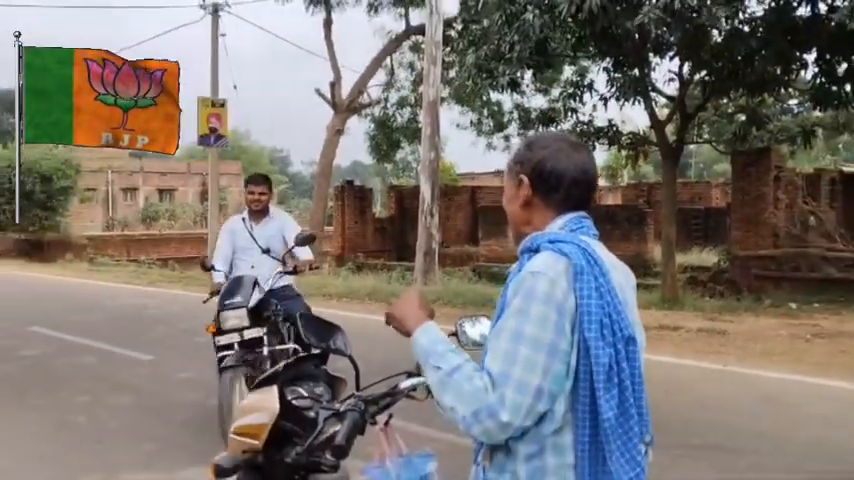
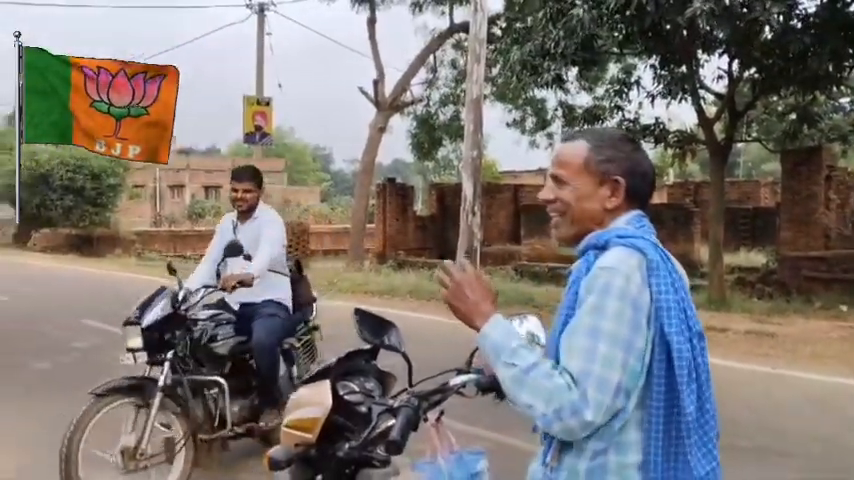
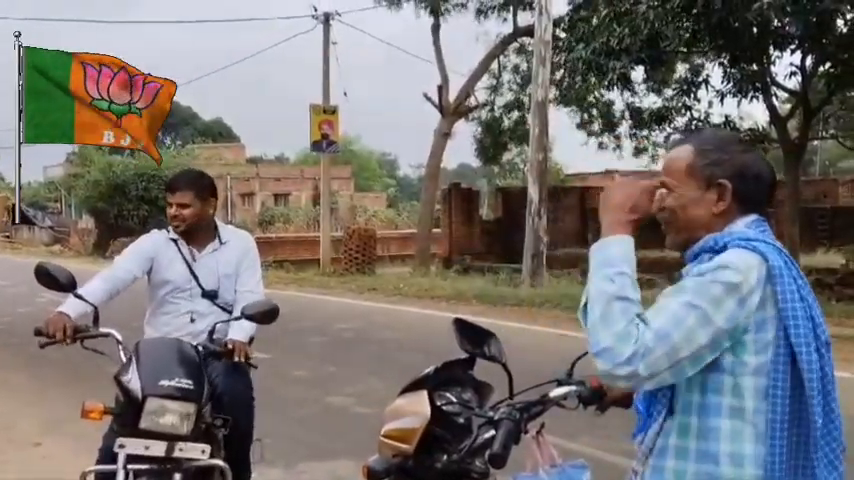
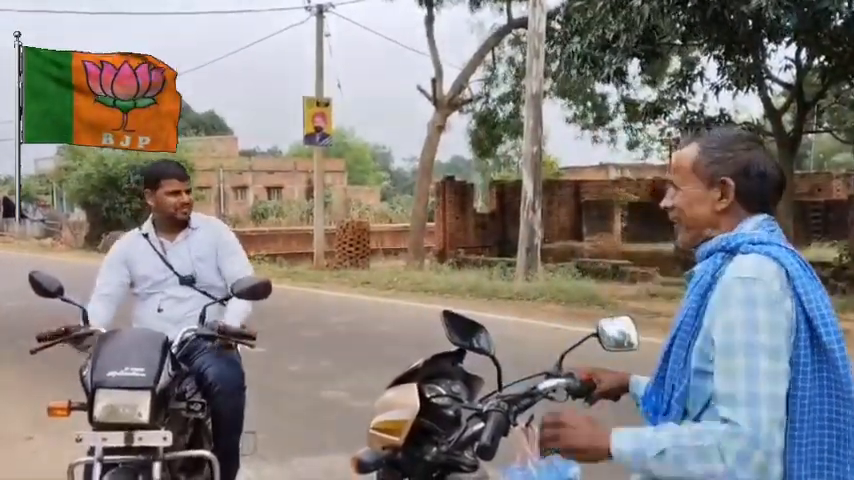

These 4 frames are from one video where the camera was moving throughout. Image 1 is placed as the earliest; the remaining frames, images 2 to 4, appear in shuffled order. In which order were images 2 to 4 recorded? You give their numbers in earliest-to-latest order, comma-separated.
2, 3, 4
